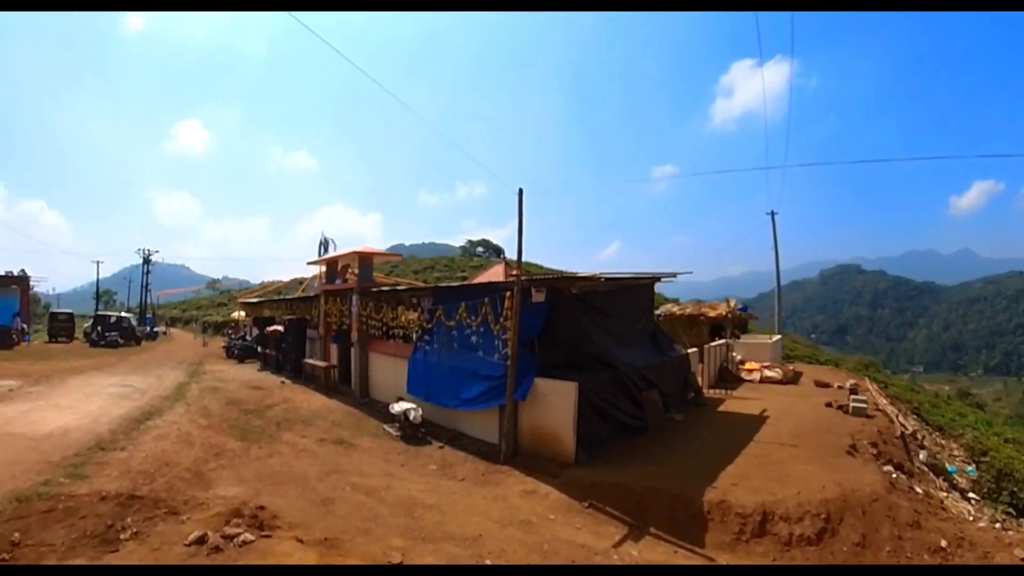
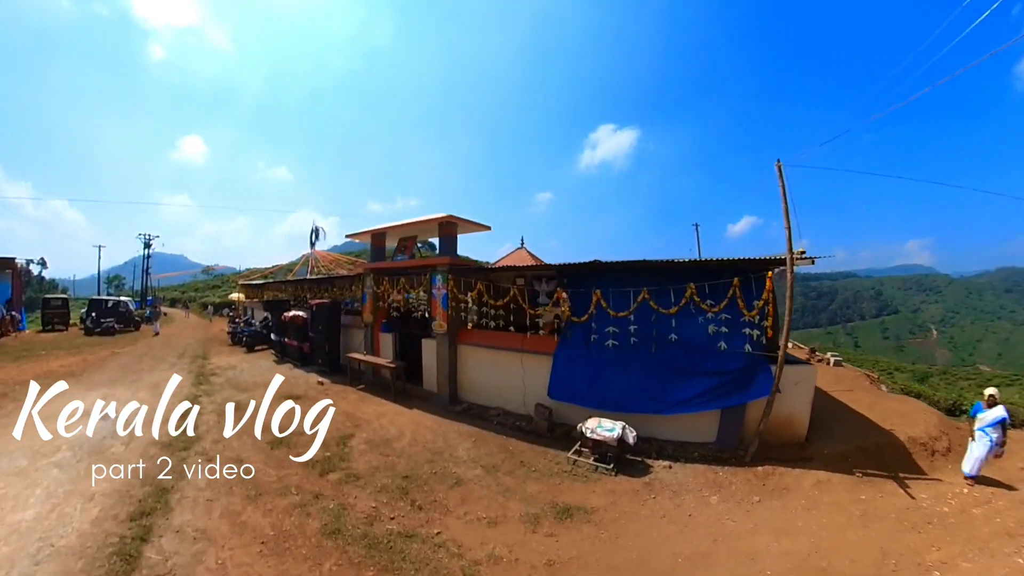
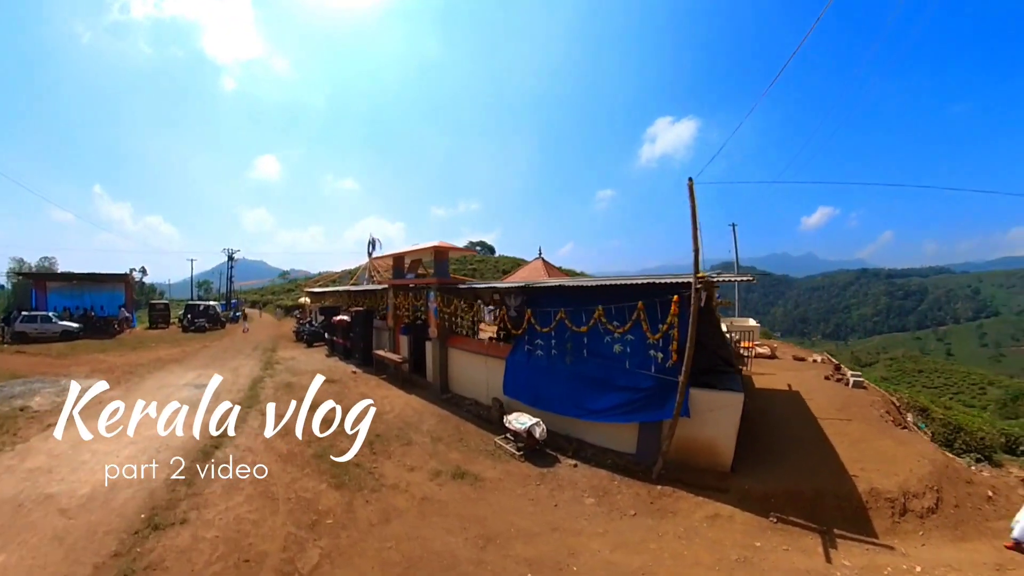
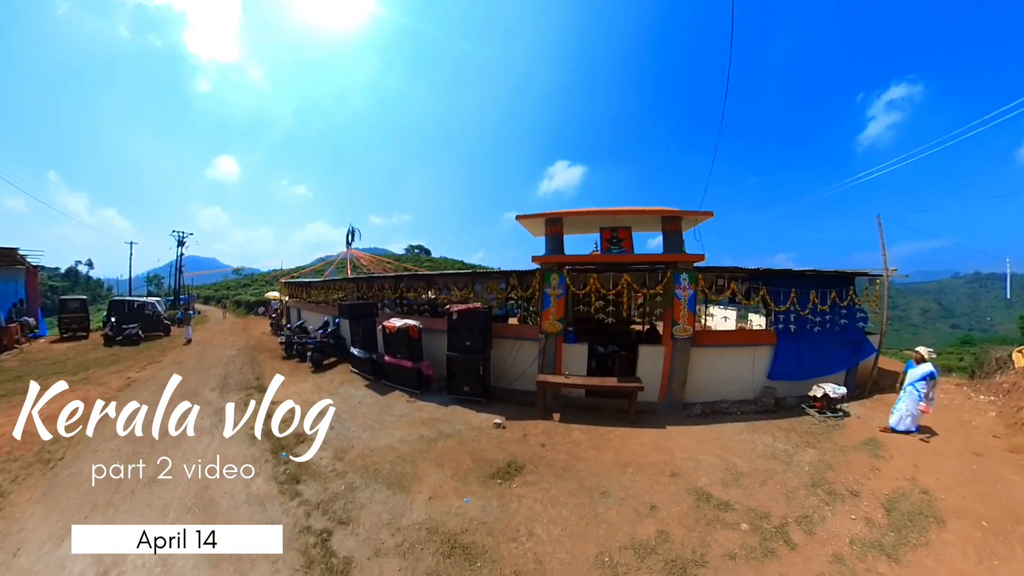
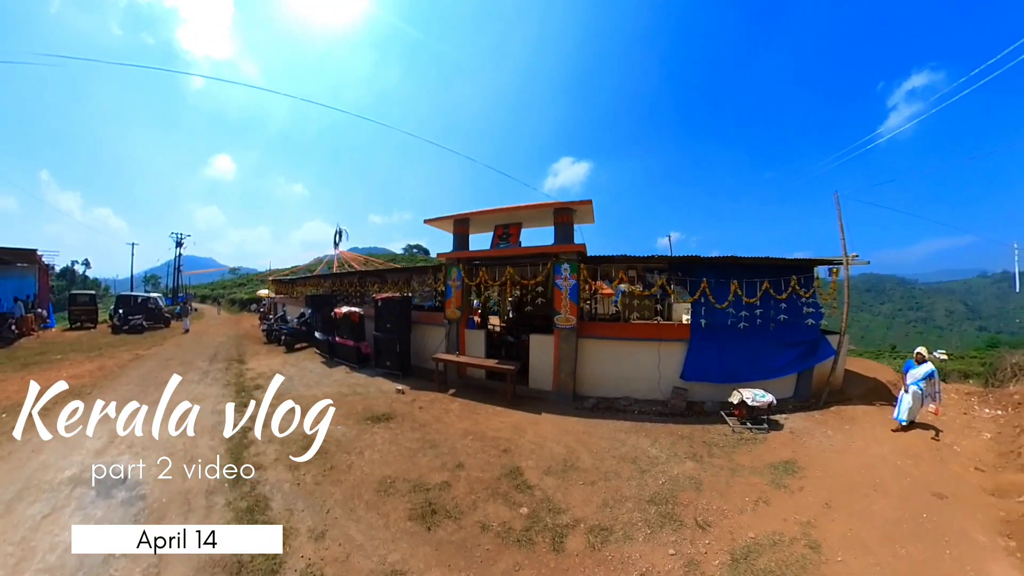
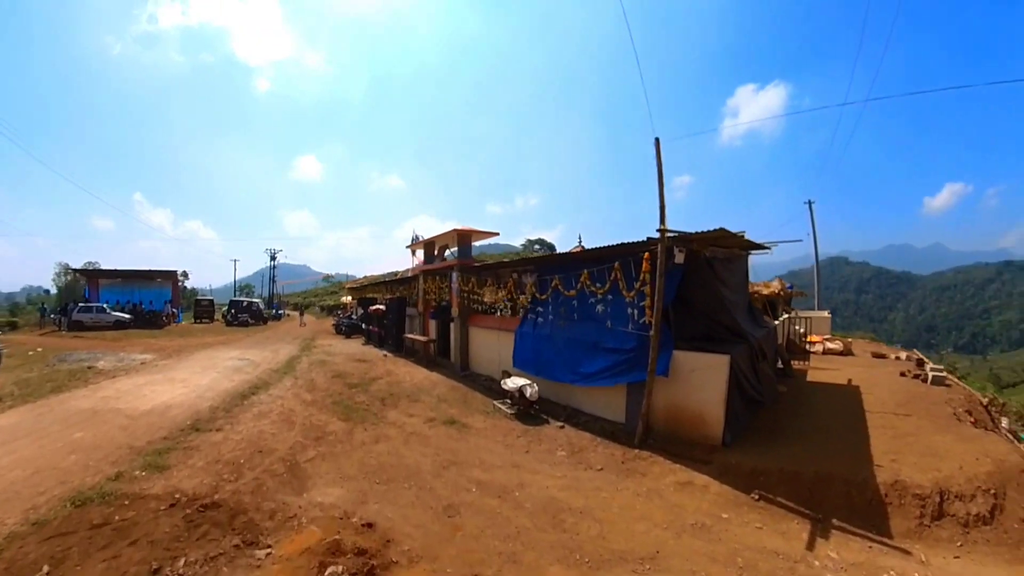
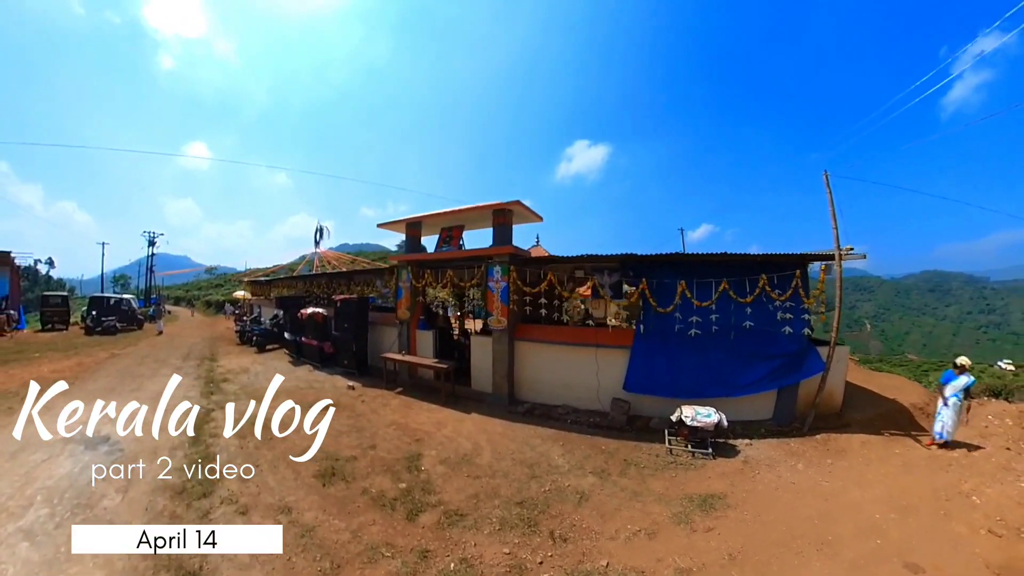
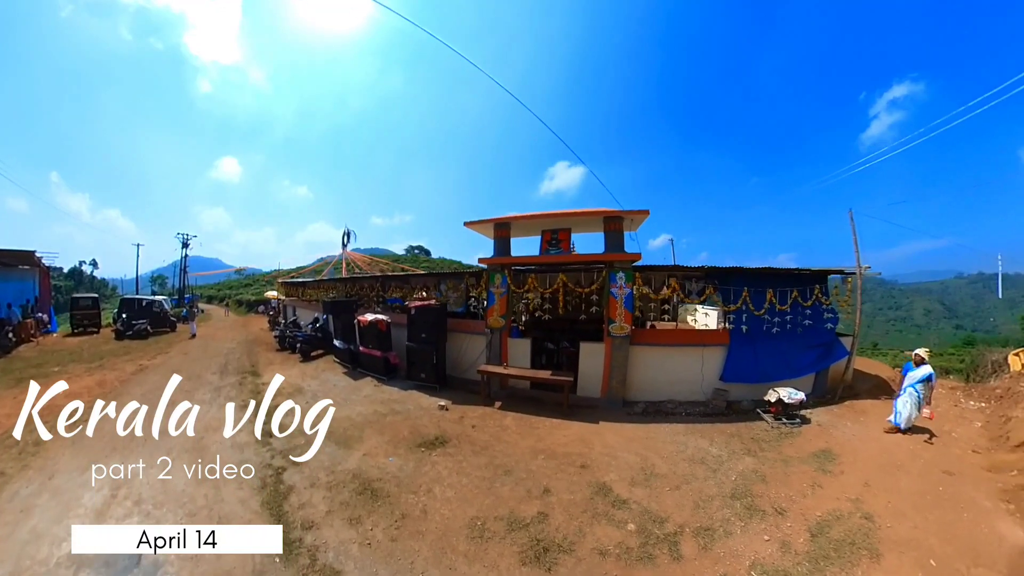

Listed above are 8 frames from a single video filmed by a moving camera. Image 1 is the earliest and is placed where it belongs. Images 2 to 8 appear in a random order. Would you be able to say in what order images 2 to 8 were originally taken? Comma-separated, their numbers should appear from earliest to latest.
6, 3, 2, 7, 5, 8, 4
